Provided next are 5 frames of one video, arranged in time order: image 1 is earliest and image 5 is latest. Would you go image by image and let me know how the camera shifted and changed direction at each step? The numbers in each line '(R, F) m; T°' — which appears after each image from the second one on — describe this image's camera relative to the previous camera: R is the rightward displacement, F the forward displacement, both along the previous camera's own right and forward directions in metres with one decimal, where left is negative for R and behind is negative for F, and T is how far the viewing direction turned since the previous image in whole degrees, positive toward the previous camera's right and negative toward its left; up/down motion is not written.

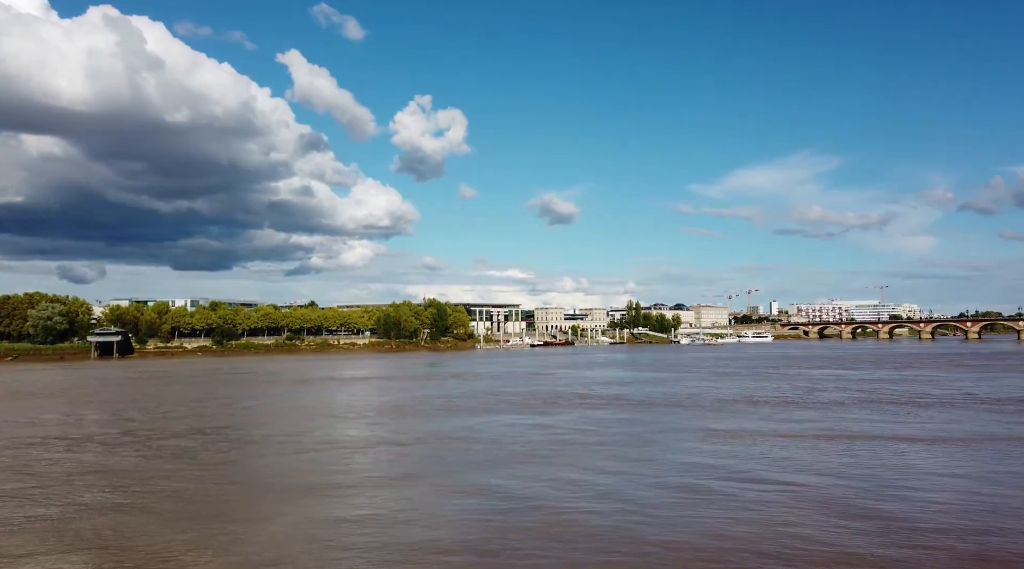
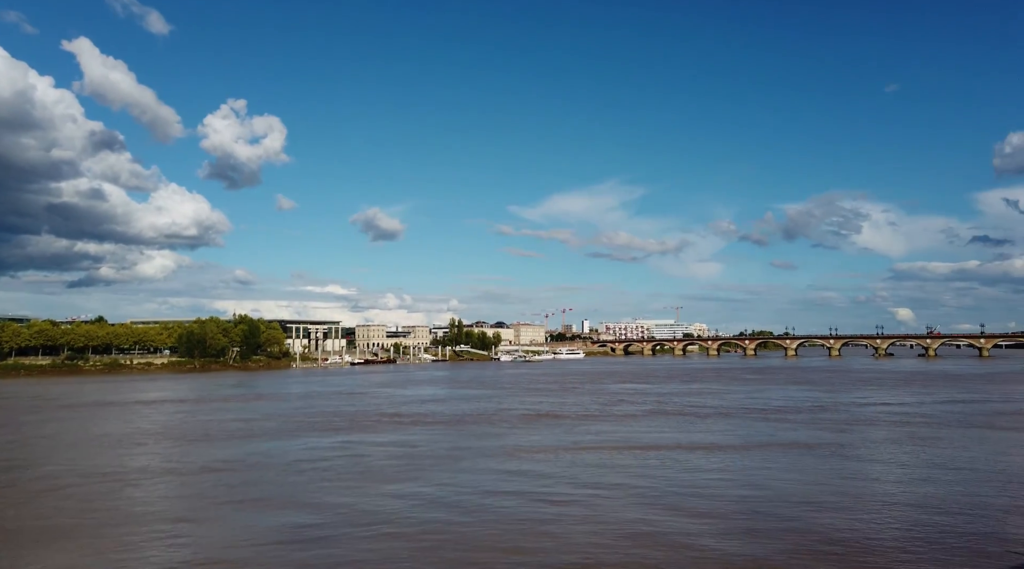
(0.0, -0.6) m; +13°
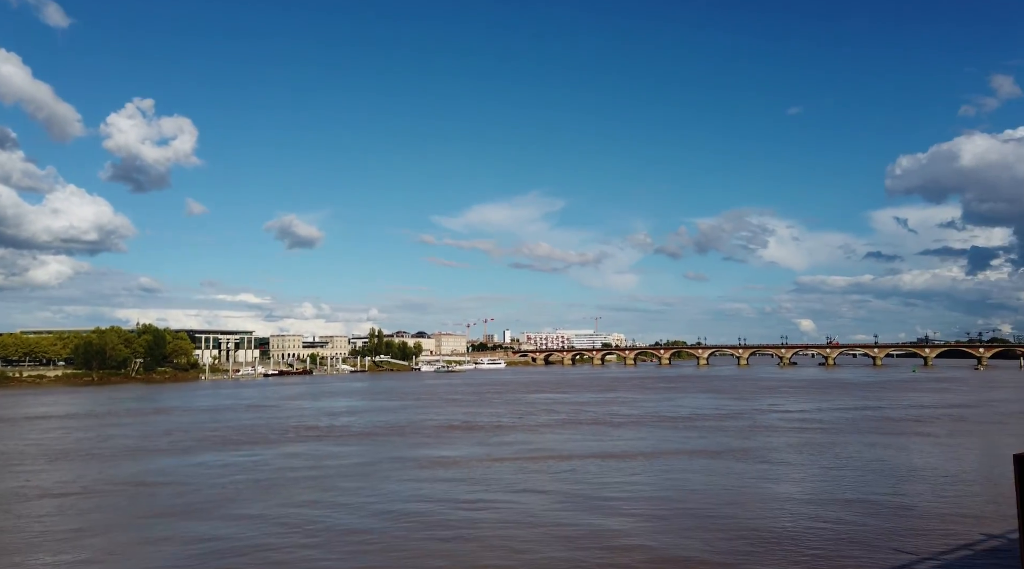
(+0.1, 0.0) m; +6°
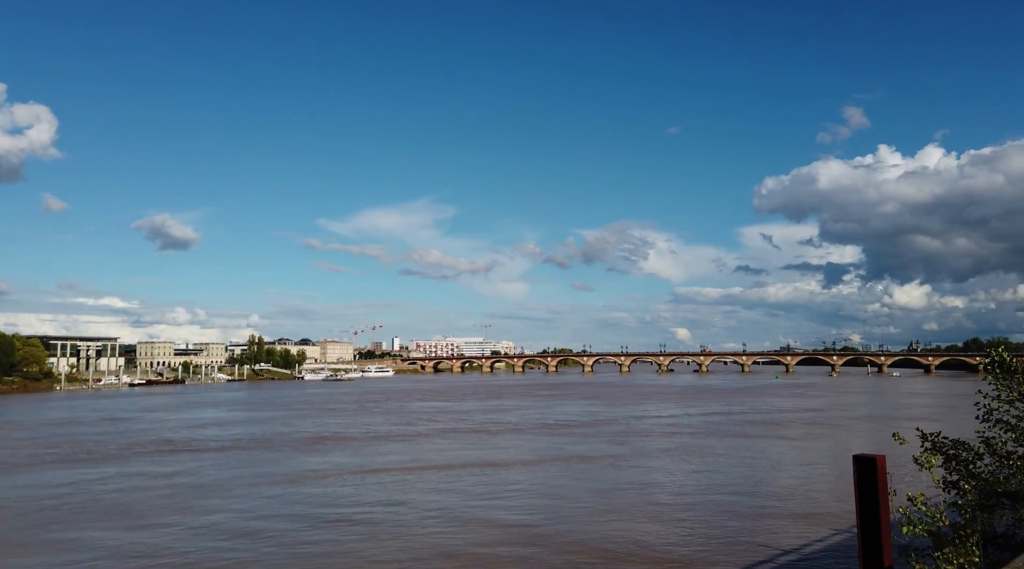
(+0.2, -0.1) m; +8°
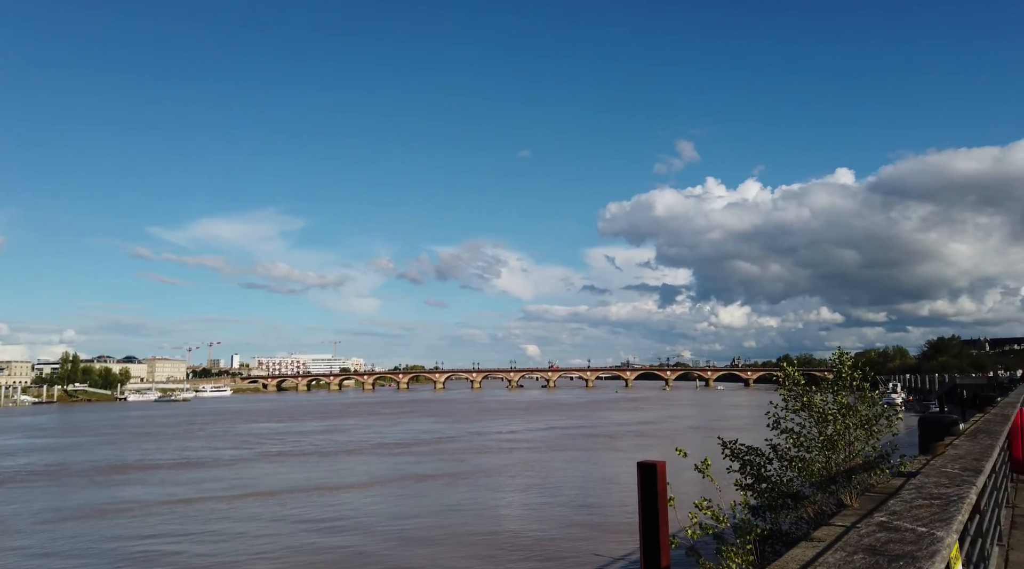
(+0.2, 0.0) m; +11°
